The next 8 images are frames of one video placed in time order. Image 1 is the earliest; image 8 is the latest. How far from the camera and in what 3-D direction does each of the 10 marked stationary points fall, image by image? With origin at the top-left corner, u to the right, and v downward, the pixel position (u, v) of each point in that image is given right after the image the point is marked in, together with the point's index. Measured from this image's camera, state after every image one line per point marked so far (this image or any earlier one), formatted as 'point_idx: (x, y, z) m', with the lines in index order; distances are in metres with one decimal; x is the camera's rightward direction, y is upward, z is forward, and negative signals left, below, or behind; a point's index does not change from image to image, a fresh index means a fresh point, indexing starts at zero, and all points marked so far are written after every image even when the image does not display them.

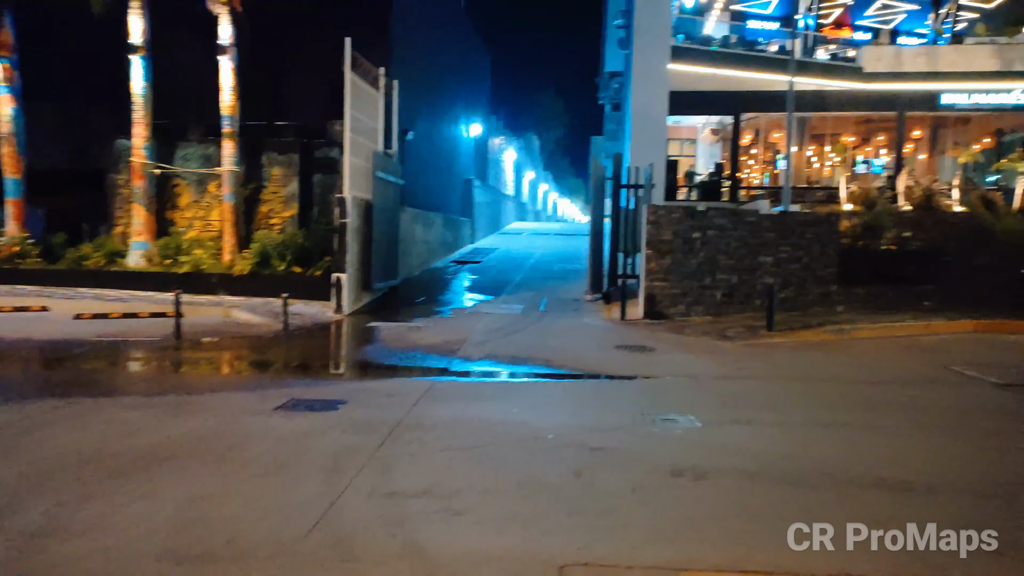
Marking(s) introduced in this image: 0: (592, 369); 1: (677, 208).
0: (+1.1, -1.1, +10.2) m
1: (+3.3, +1.6, +15.1) m
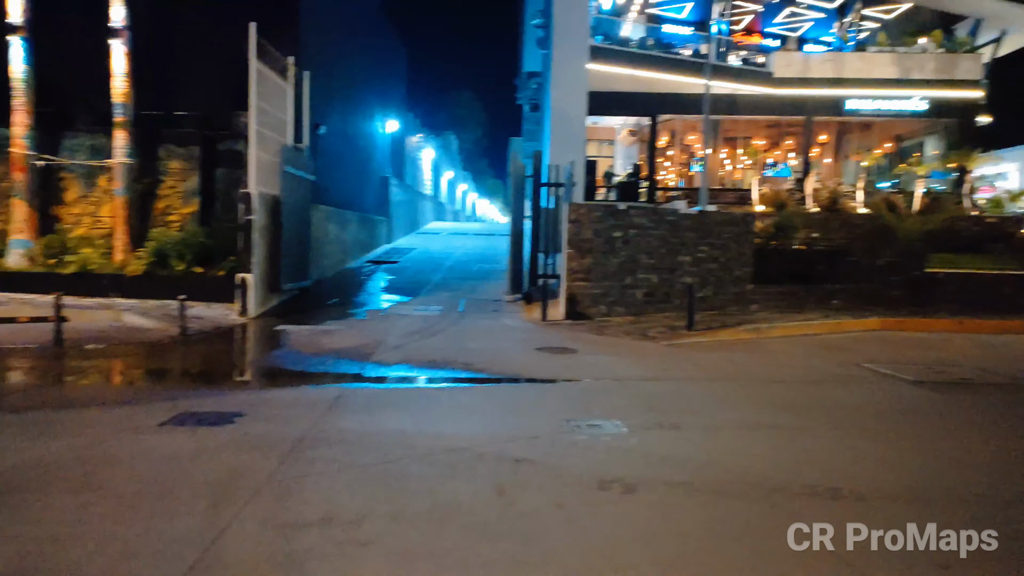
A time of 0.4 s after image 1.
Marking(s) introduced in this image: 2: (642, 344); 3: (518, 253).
0: (0.0, -1.1, +9.8) m
1: (+1.7, +1.6, +14.9) m
2: (+2.2, -0.9, +12.6) m
3: (+0.1, +0.8, +17.3) m
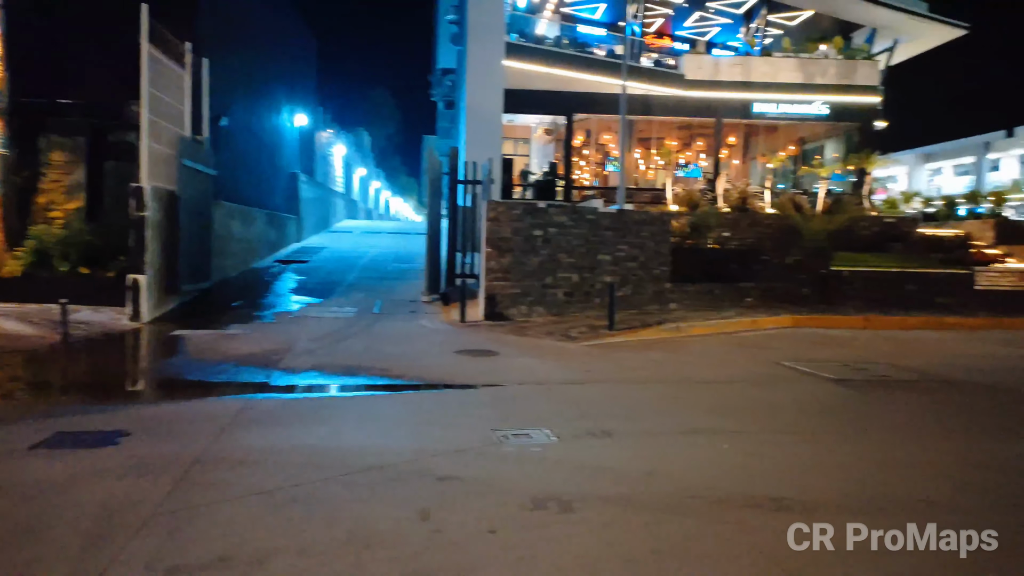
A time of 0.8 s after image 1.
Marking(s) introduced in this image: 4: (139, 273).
0: (-1.0, -1.1, +9.3) m
1: (+0.1, +1.6, +14.5) m
2: (+0.9, -0.9, +12.3) m
3: (-1.7, +0.8, +16.7) m
4: (-6.7, +0.3, +13.6) m
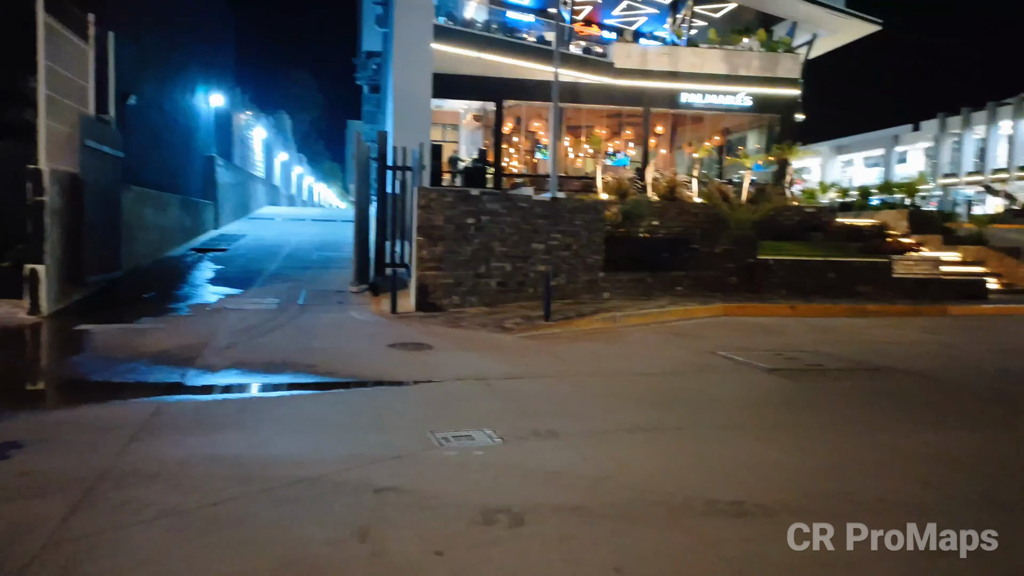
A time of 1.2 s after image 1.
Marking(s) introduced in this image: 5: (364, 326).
0: (-1.7, -1.0, +8.8) m
1: (-1.2, +1.8, +14.0) m
2: (-0.2, -0.8, +12.0) m
3: (-3.2, +1.0, +16.1) m
4: (-7.8, +0.4, +12.5) m
5: (-2.4, -0.6, +12.2) m
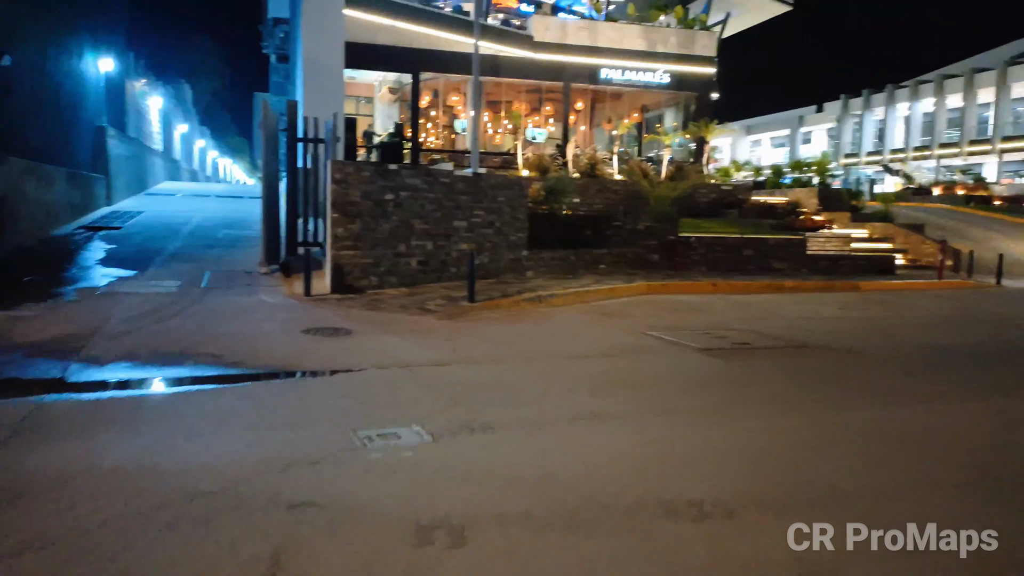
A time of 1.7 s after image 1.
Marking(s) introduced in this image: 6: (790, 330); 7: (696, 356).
0: (-2.5, -0.8, +8.0) m
1: (-2.5, +2.2, +13.2) m
2: (-1.4, -0.5, +11.4) m
3: (-4.8, +1.4, +15.1) m
4: (-9.0, +0.7, +11.0) m
5: (-3.6, -0.3, +11.3) m
6: (+4.2, -0.7, +11.5) m
7: (+2.2, -0.8, +9.2) m
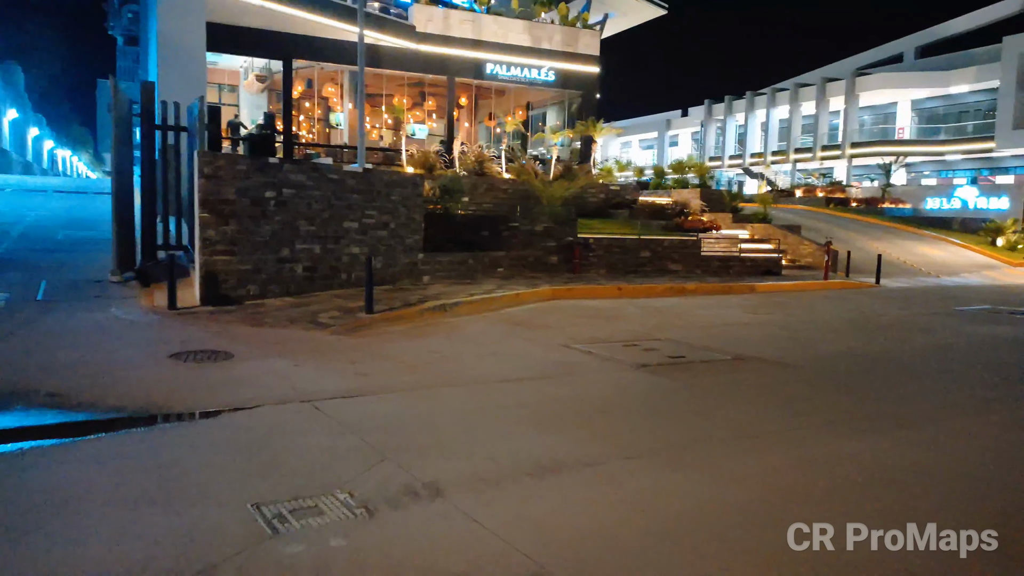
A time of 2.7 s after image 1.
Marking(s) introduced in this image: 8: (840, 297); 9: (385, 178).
0: (-3.2, -1.0, +6.3) m
1: (-4.1, +2.0, +11.5) m
2: (-2.6, -0.6, +9.9) m
3: (-6.6, +1.2, +12.9) m
4: (-10.0, +0.4, +8.2) m
5: (-4.7, -0.5, +9.5) m
6: (+2.9, -0.7, +10.9) m
7: (+1.3, -0.9, +8.3) m
8: (+7.3, -0.2, +16.8) m
9: (-2.3, +2.0, +13.8) m
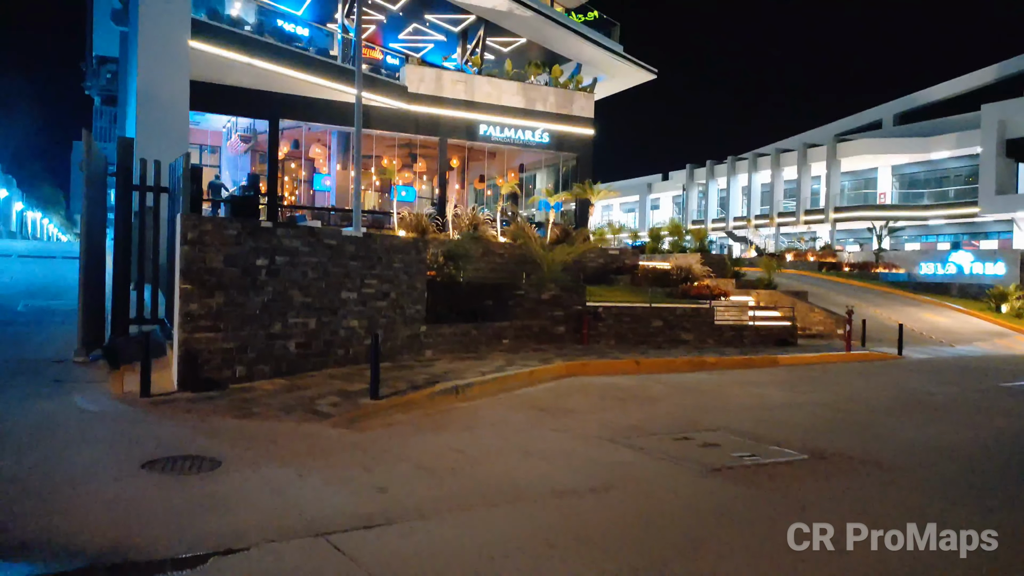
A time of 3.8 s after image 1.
0: (-2.7, -1.6, +4.8) m
1: (-3.8, +0.9, +10.1) m
2: (-2.2, -1.6, +8.4) m
3: (-6.3, 0.0, +11.4) m
4: (-9.6, -0.4, +6.5) m
5: (-4.3, -1.4, +7.9) m
6: (+3.2, -1.8, +9.6) m
7: (+1.8, -1.8, +6.9) m
8: (+7.4, -1.7, +15.7) m
9: (-2.0, +0.7, +12.6) m
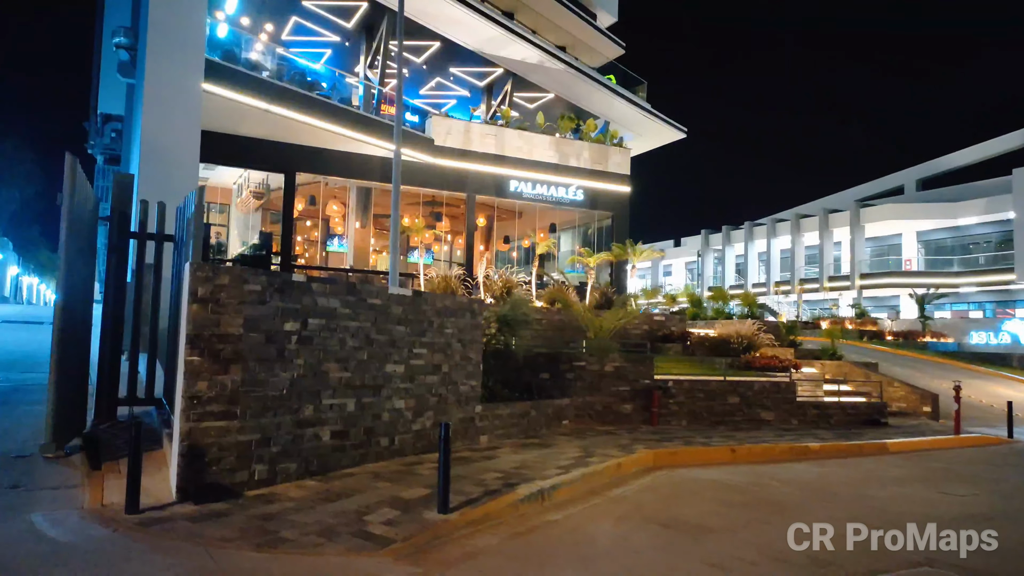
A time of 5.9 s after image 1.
0: (-1.5, -1.9, +2.2) m
1: (-2.6, +0.2, +7.8) m
2: (-1.1, -2.1, +5.8) m
3: (-5.2, -0.8, +9.0) m
4: (-8.5, -0.8, +4.1) m
5: (-3.2, -1.9, +5.3) m
6: (+4.4, -2.5, +7.0) m
7: (+2.9, -2.2, +4.4) m
8: (+8.5, -3.0, +13.1) m
9: (-0.9, -0.2, +10.2) m
